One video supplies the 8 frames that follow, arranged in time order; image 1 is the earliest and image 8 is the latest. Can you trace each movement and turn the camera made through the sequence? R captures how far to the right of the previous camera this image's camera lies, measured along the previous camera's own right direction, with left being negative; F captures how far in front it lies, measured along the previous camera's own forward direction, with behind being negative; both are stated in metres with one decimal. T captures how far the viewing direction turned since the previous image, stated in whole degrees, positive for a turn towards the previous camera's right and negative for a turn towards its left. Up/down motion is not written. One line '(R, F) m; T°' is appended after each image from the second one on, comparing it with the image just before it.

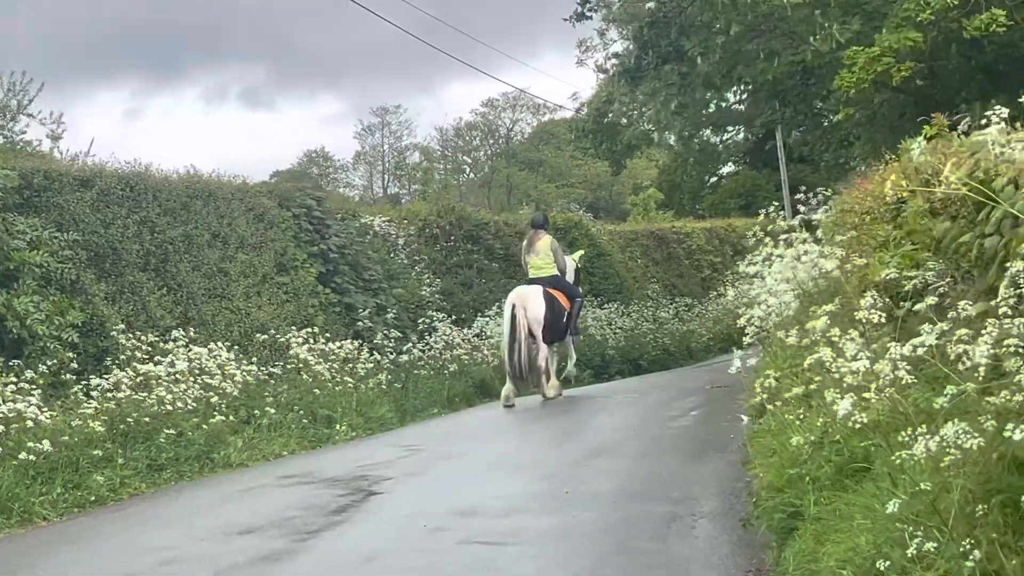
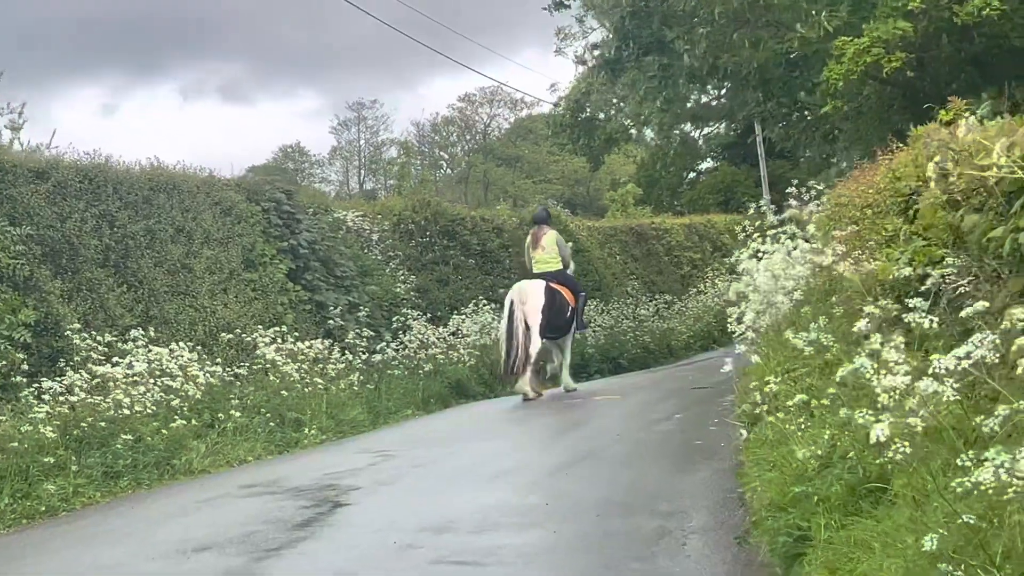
(0.0, +0.5) m; +1°
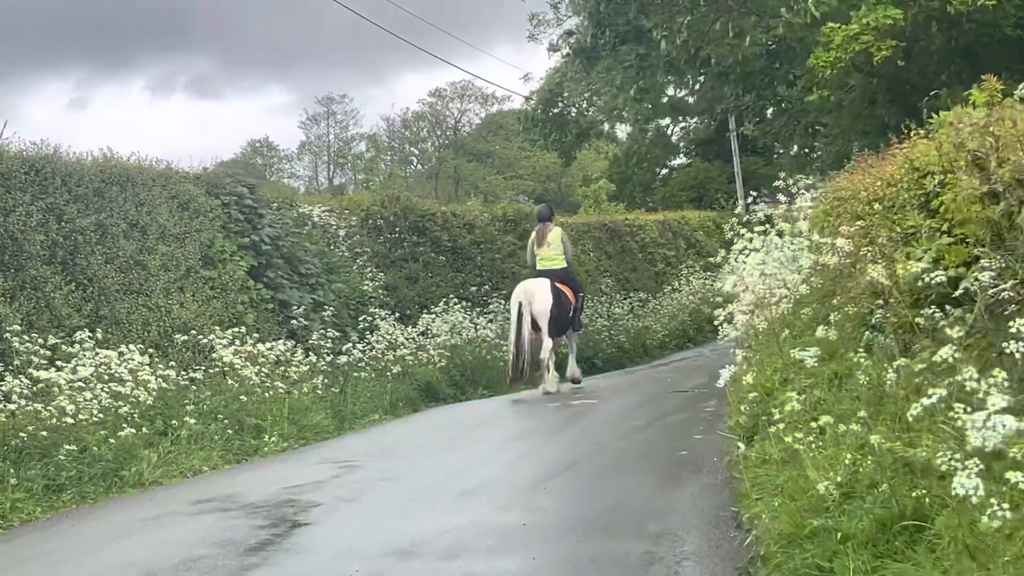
(0.0, +0.6) m; +1°
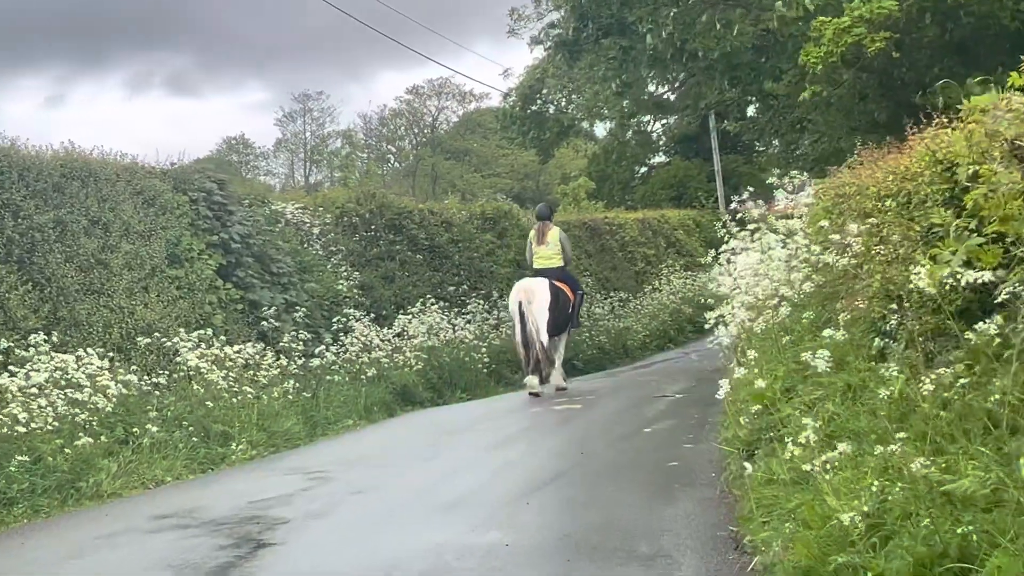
(0.0, +0.5) m; +1°
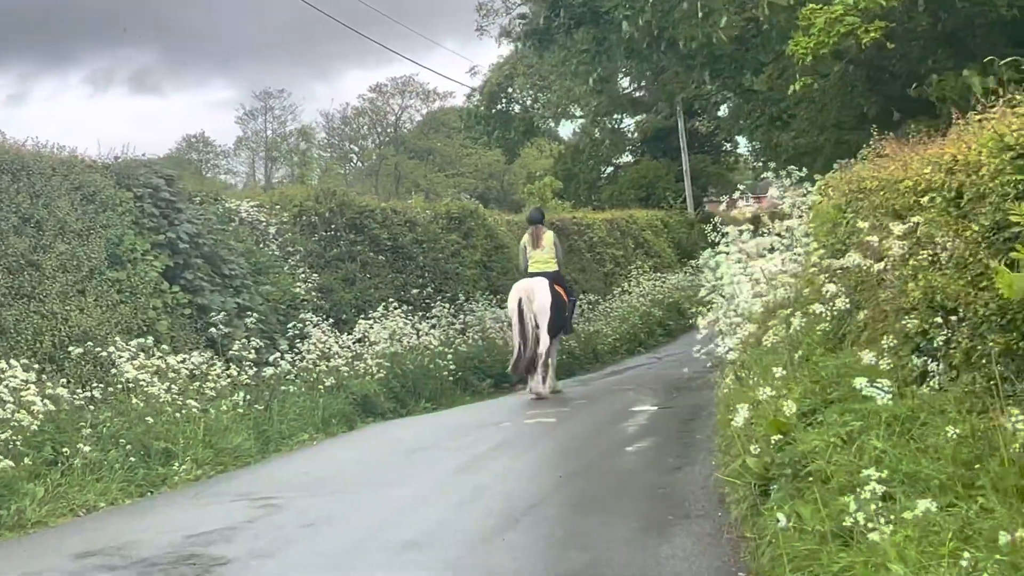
(0.0, +0.9) m; +1°
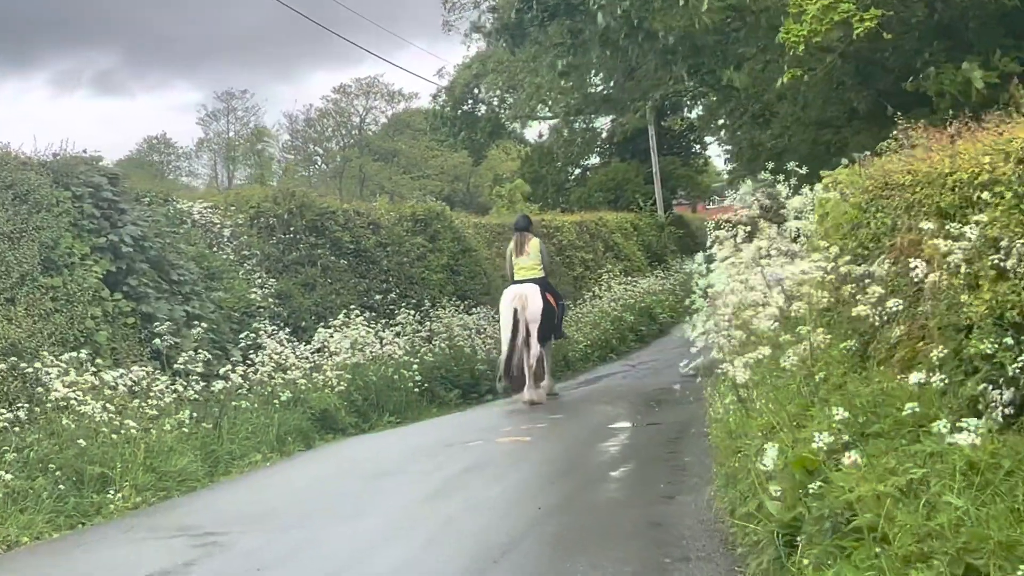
(0.0, +0.9) m; +1°
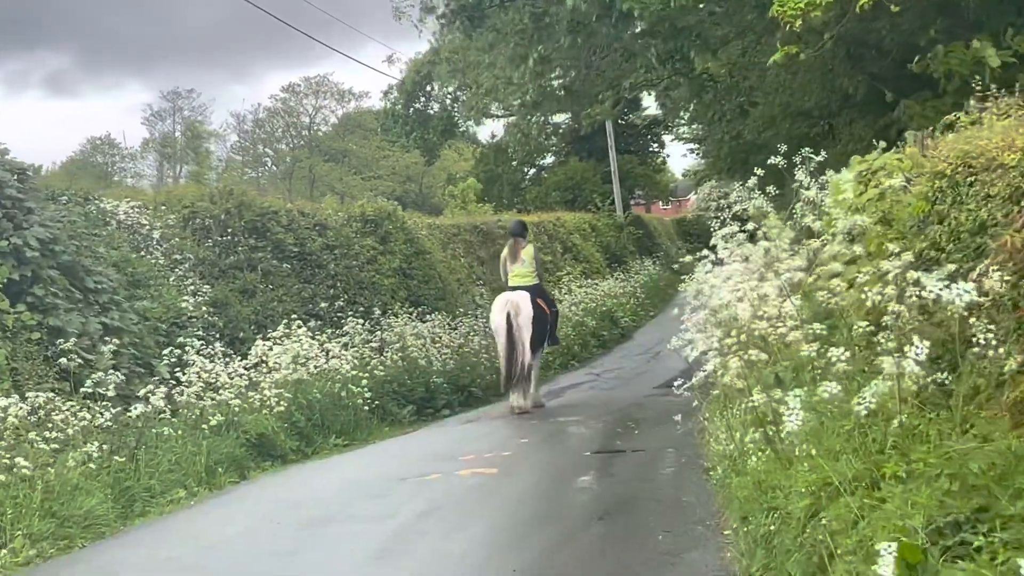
(-0.1, +1.3) m; +2°
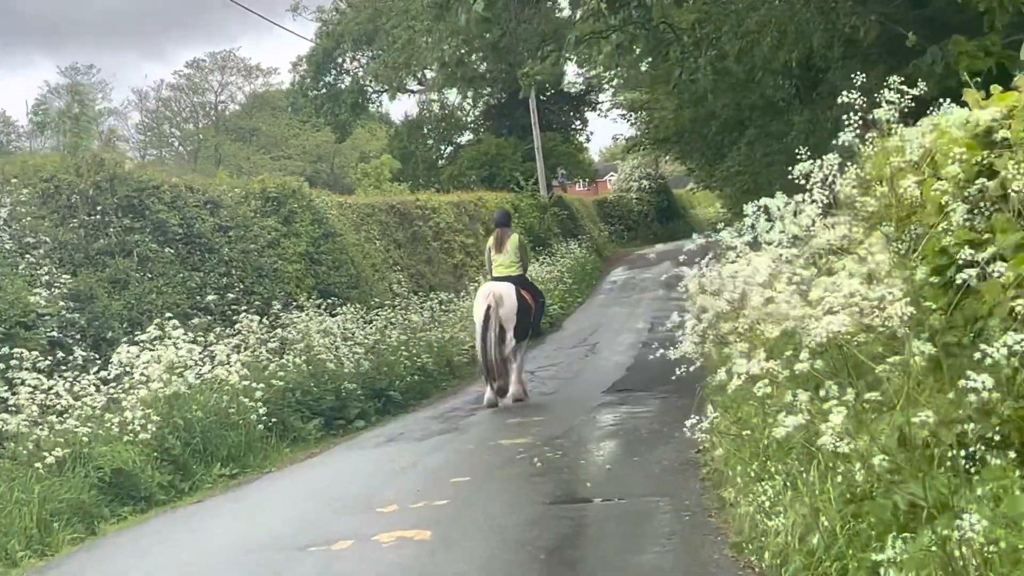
(-0.1, +2.4) m; +3°
